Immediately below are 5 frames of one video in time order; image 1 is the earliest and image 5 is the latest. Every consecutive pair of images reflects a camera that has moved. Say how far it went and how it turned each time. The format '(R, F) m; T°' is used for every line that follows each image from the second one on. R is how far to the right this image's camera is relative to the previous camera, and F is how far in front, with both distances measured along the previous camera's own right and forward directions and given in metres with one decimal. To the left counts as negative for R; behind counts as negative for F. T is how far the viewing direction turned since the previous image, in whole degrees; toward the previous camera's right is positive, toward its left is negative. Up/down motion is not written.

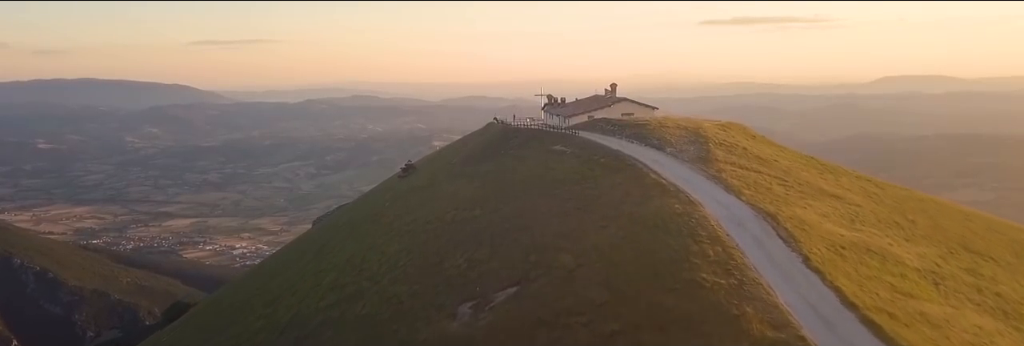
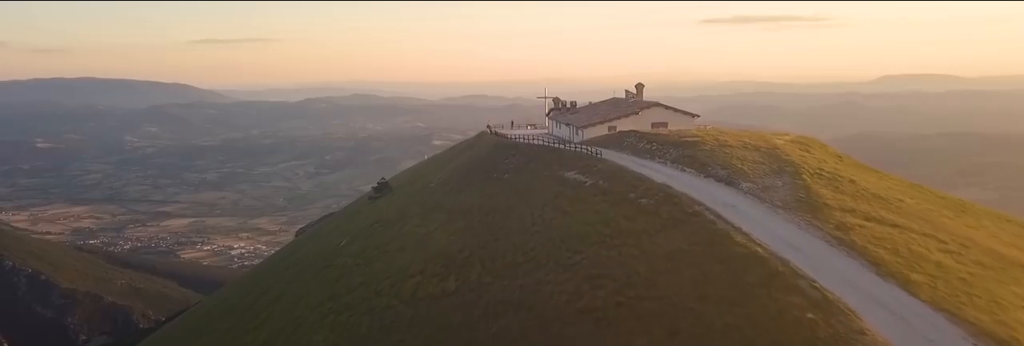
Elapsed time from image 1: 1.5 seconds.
(0.0, +2.9) m; 0°
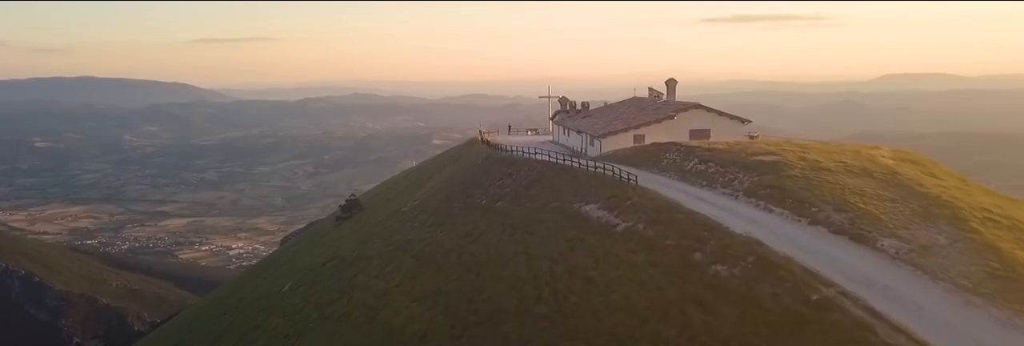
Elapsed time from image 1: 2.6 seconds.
(0.0, +2.1) m; 0°
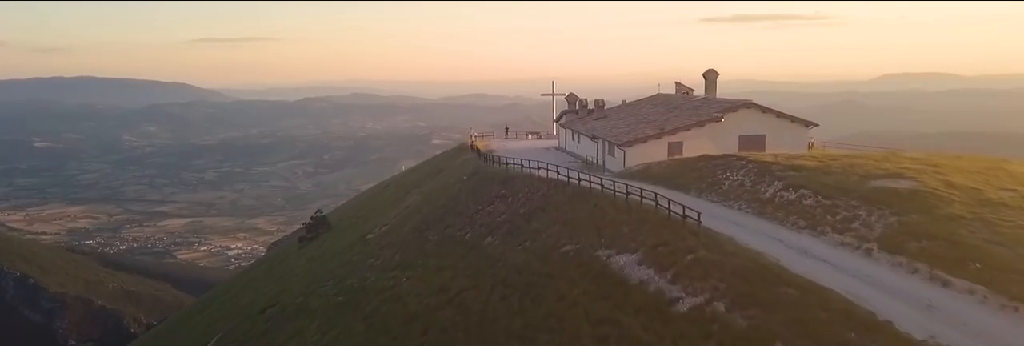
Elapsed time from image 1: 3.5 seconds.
(0.0, +1.7) m; 0°
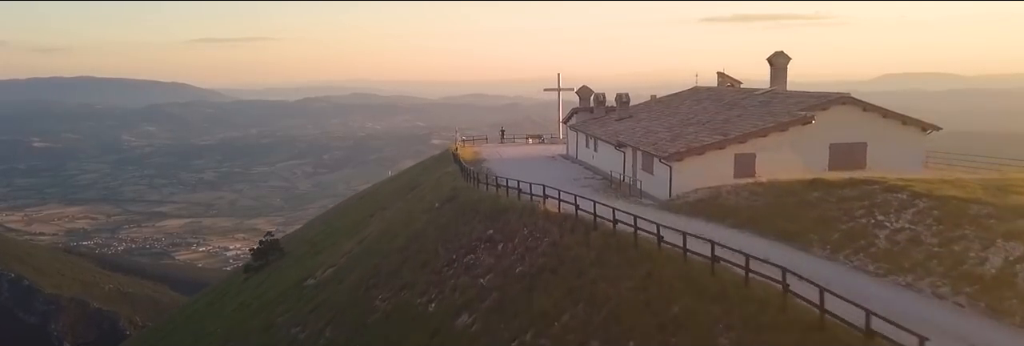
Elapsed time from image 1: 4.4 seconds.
(0.0, +1.6) m; 0°
